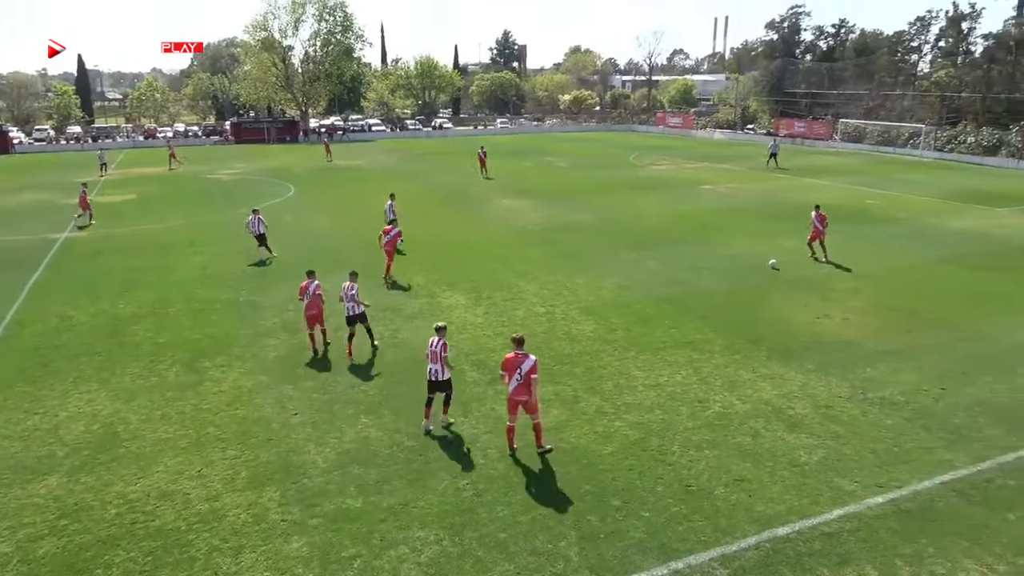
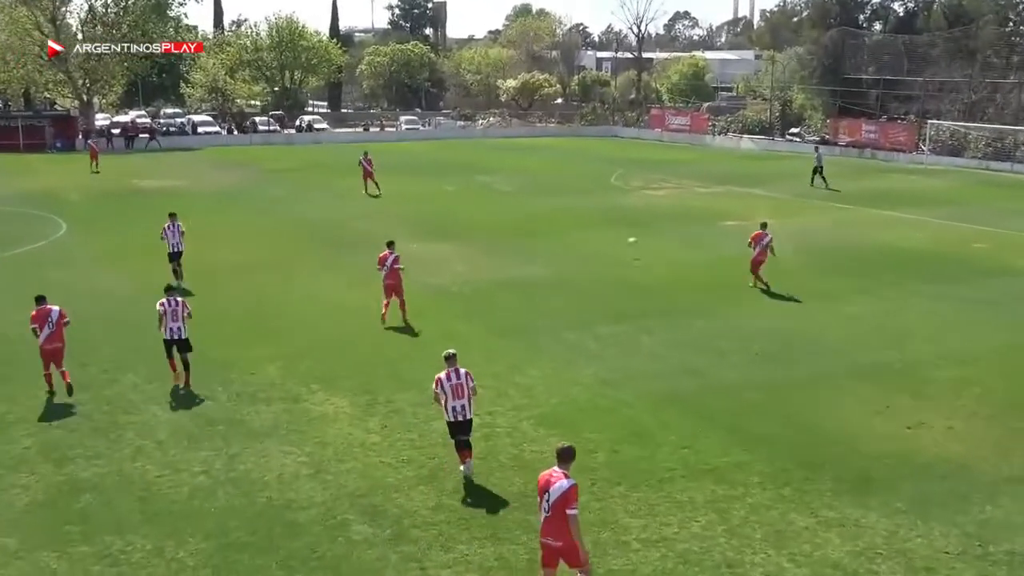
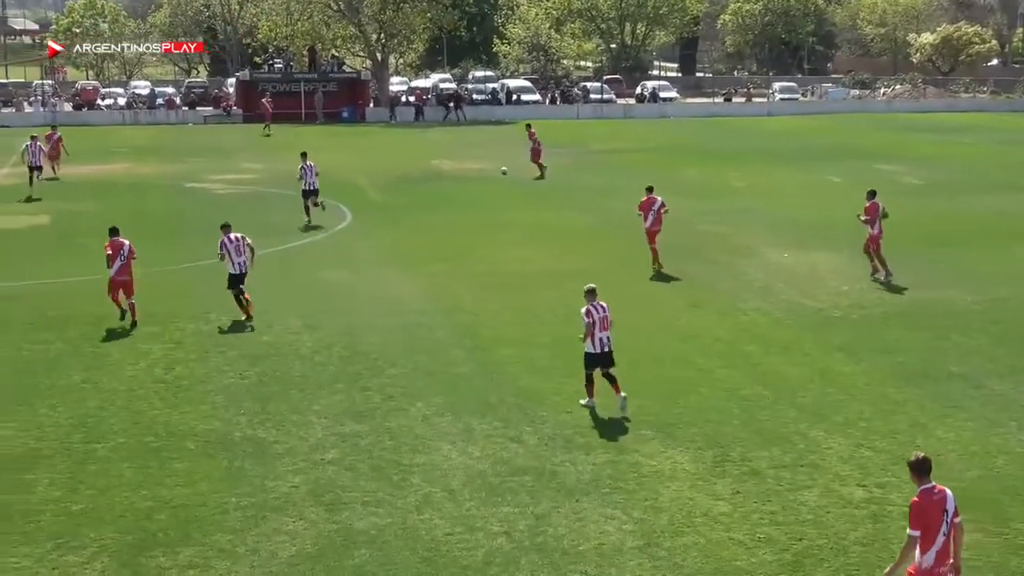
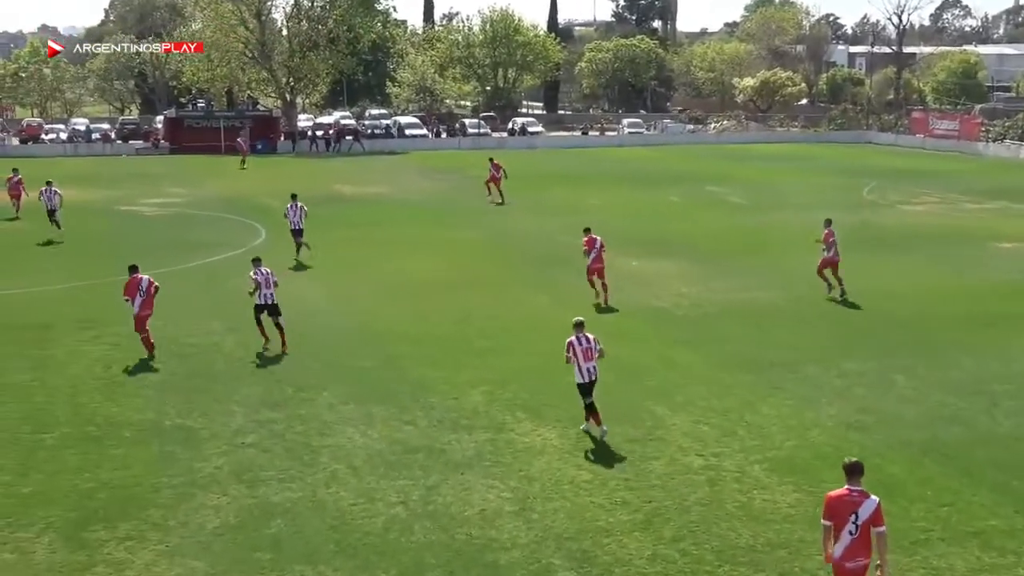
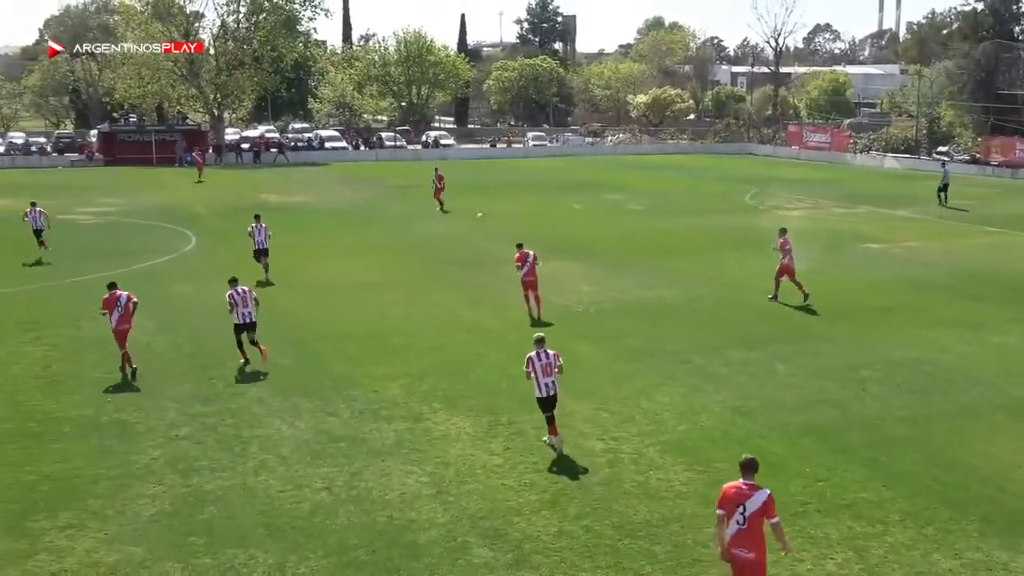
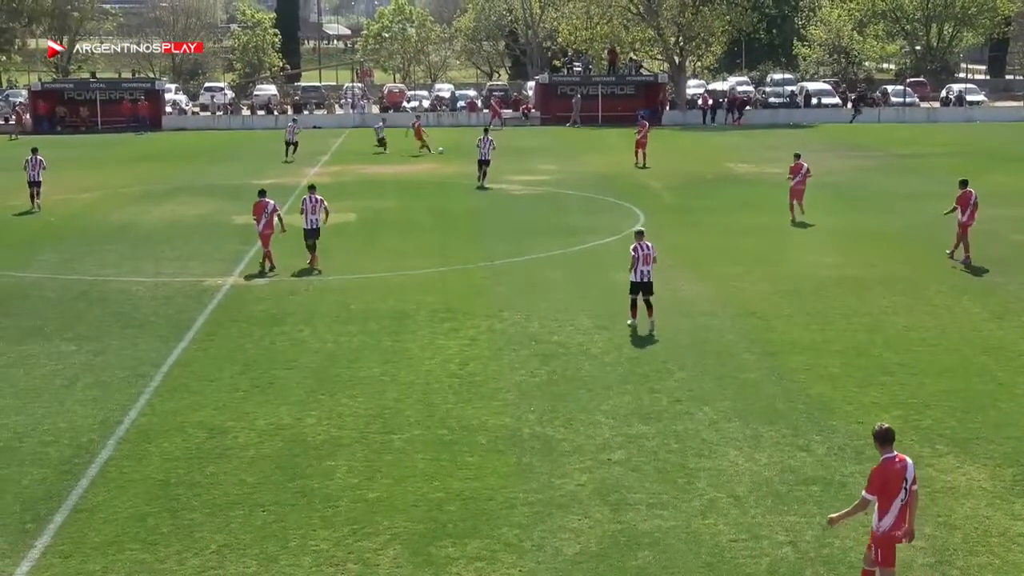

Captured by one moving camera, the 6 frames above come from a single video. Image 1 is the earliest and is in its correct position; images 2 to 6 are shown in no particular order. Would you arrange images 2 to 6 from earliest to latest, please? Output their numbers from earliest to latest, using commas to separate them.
2, 5, 4, 3, 6
